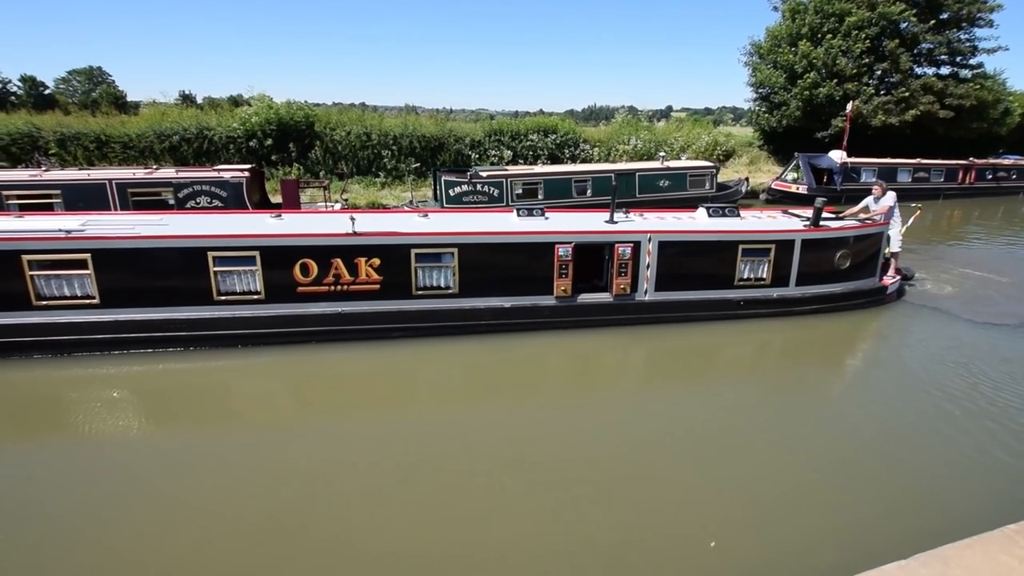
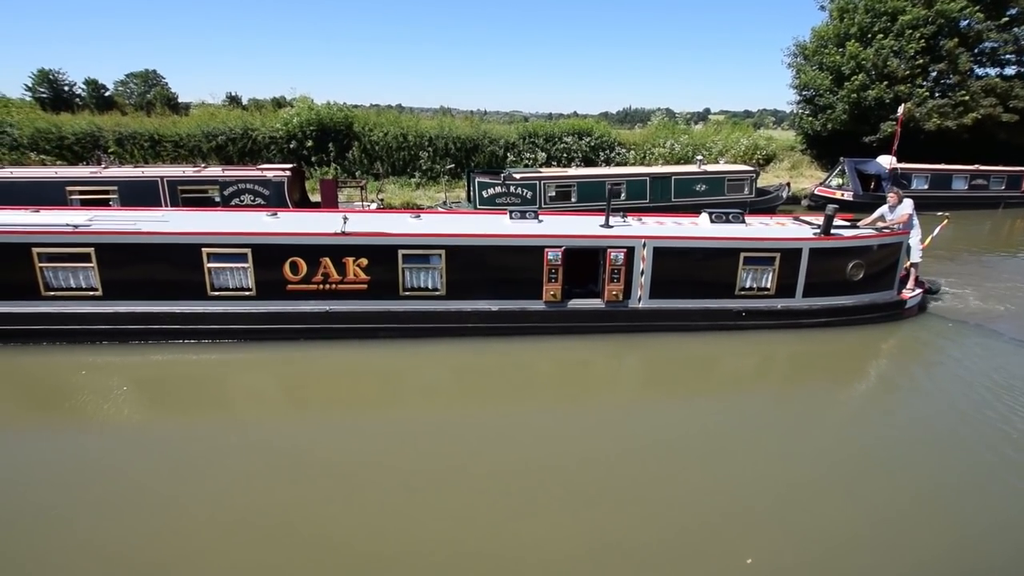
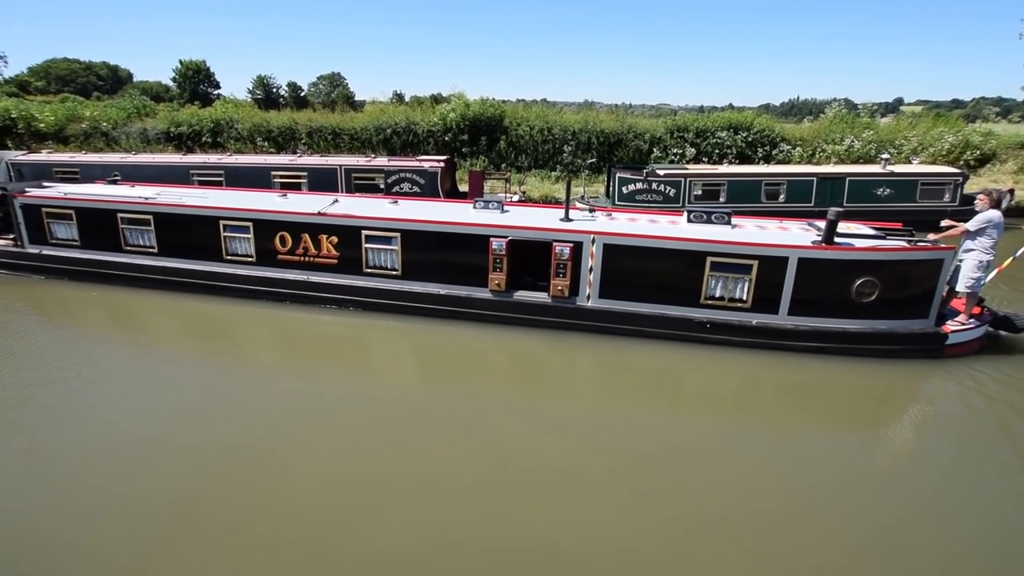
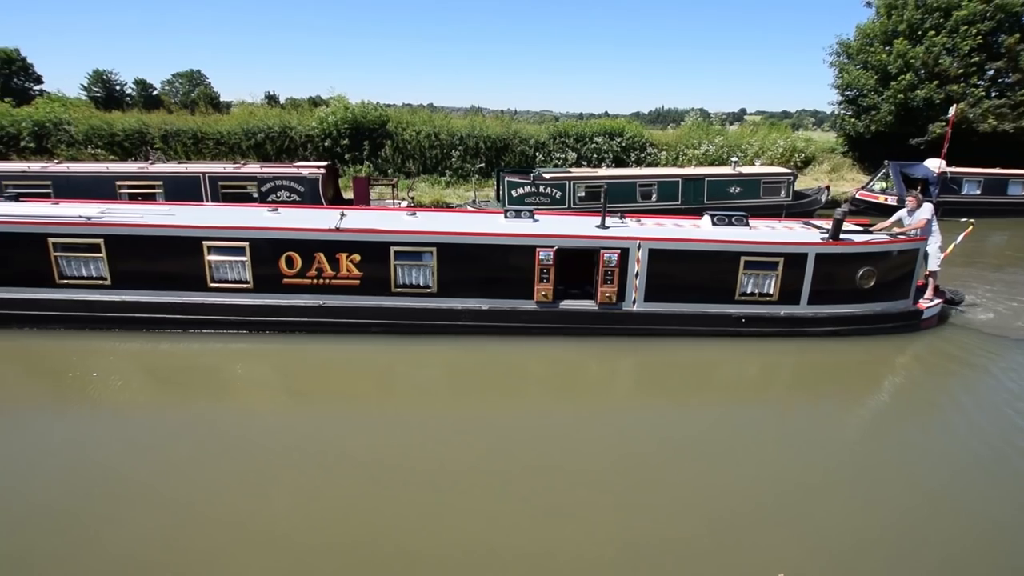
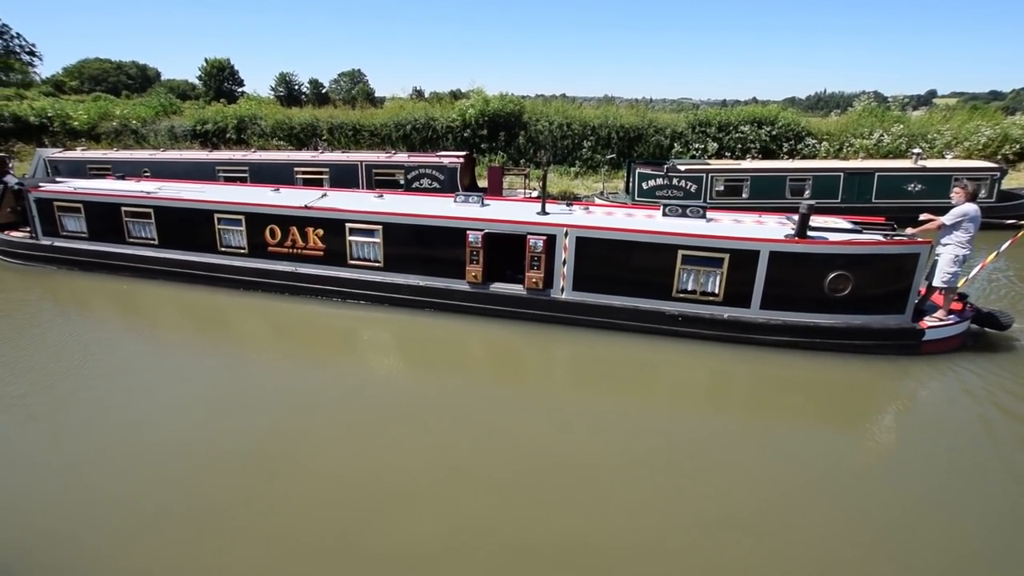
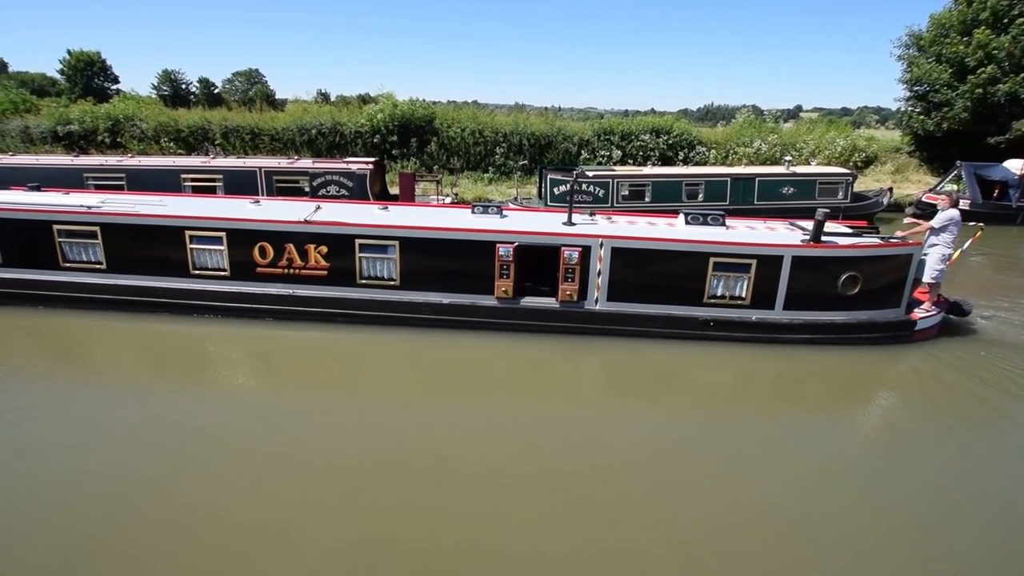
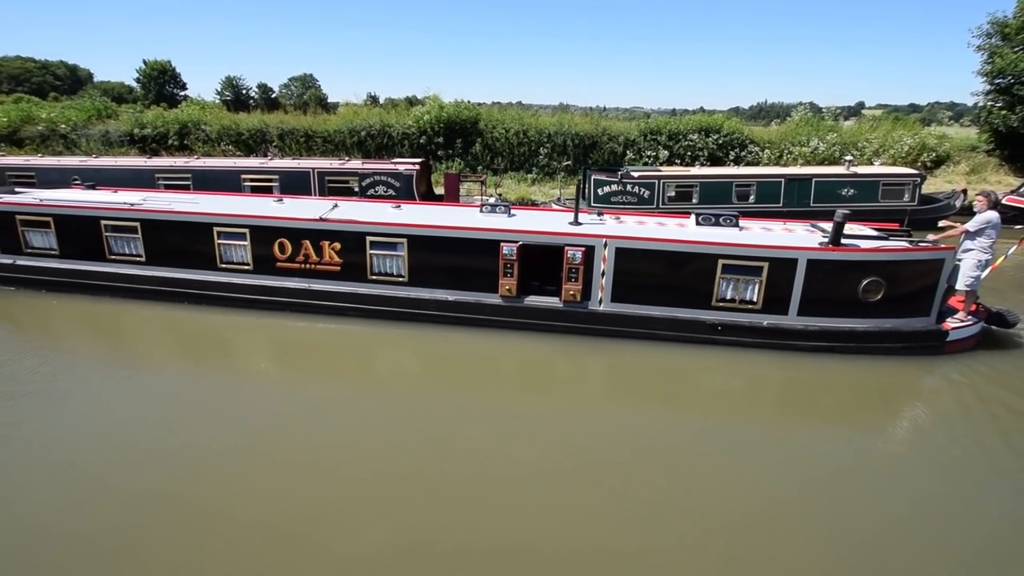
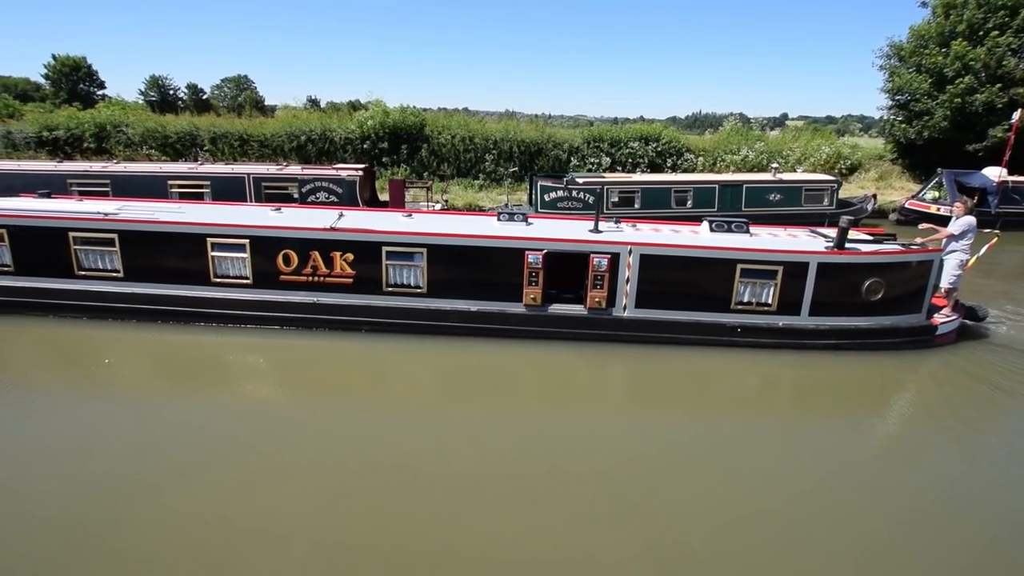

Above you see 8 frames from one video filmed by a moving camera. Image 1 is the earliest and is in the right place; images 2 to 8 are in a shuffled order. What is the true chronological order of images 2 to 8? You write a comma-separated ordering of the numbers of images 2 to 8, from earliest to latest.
2, 4, 8, 6, 7, 3, 5
